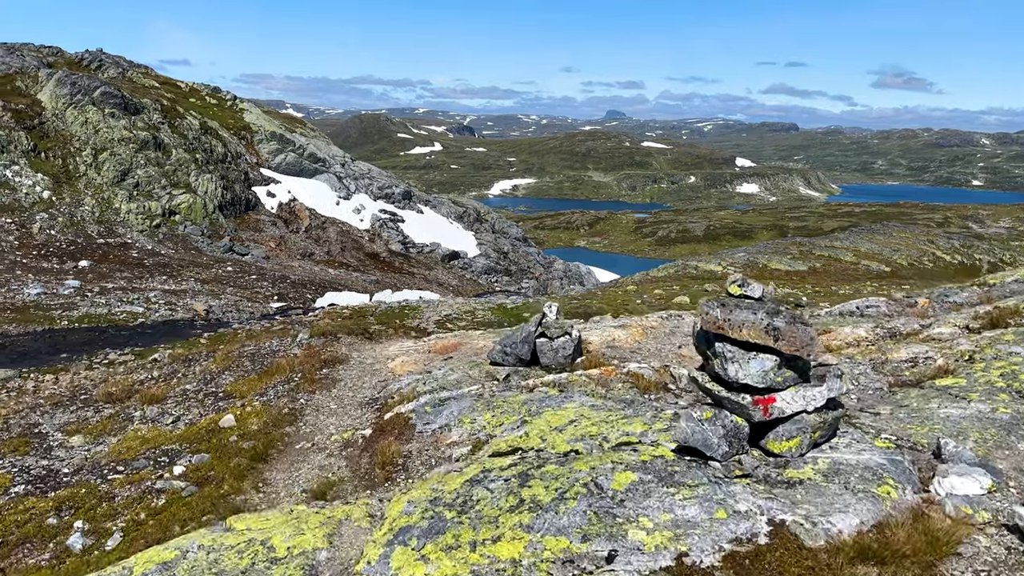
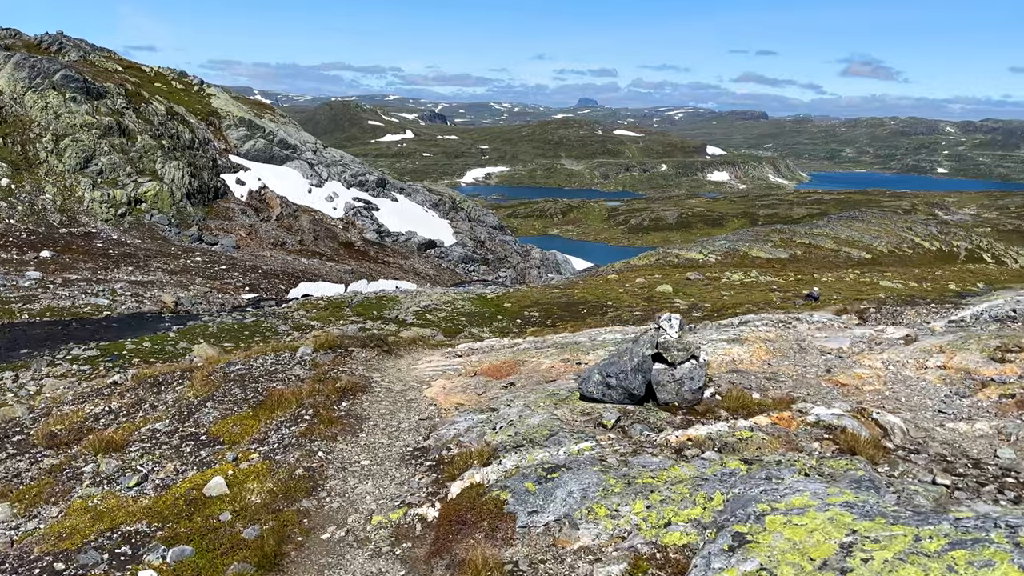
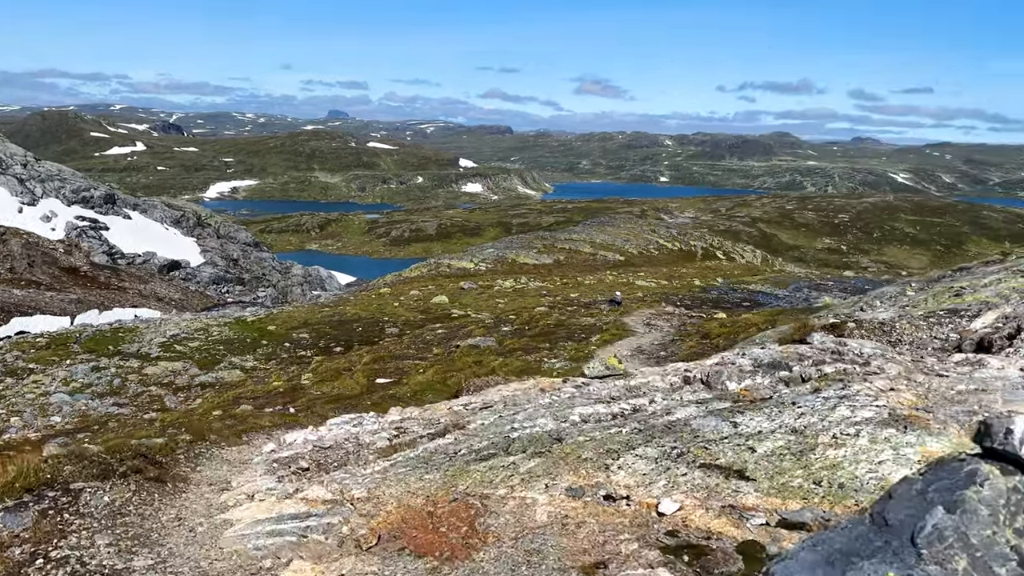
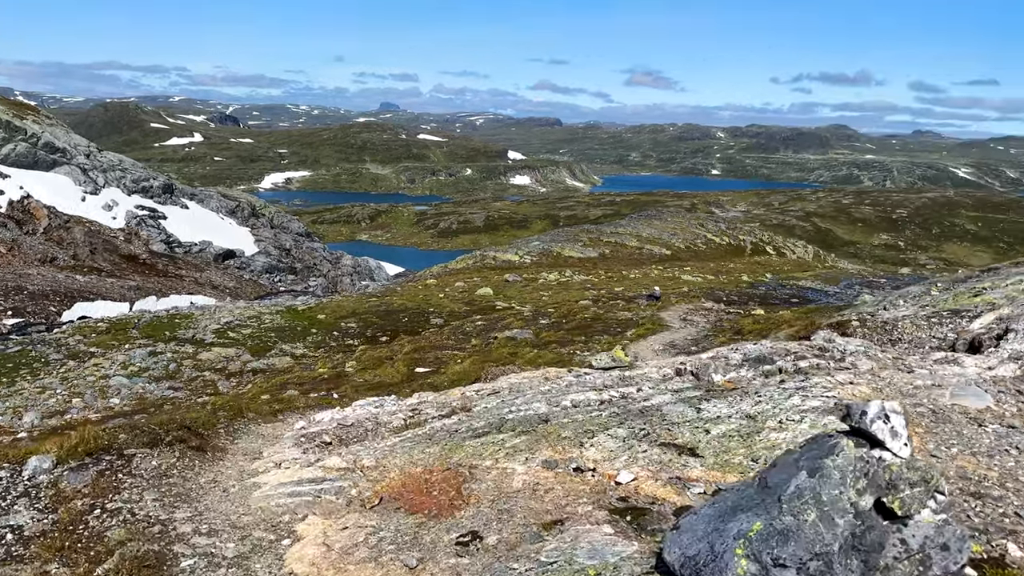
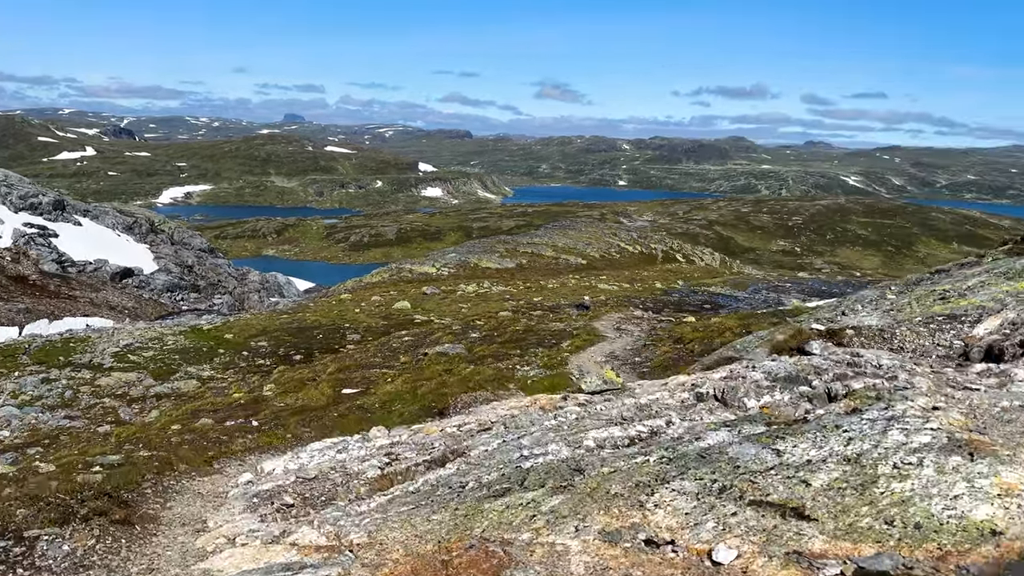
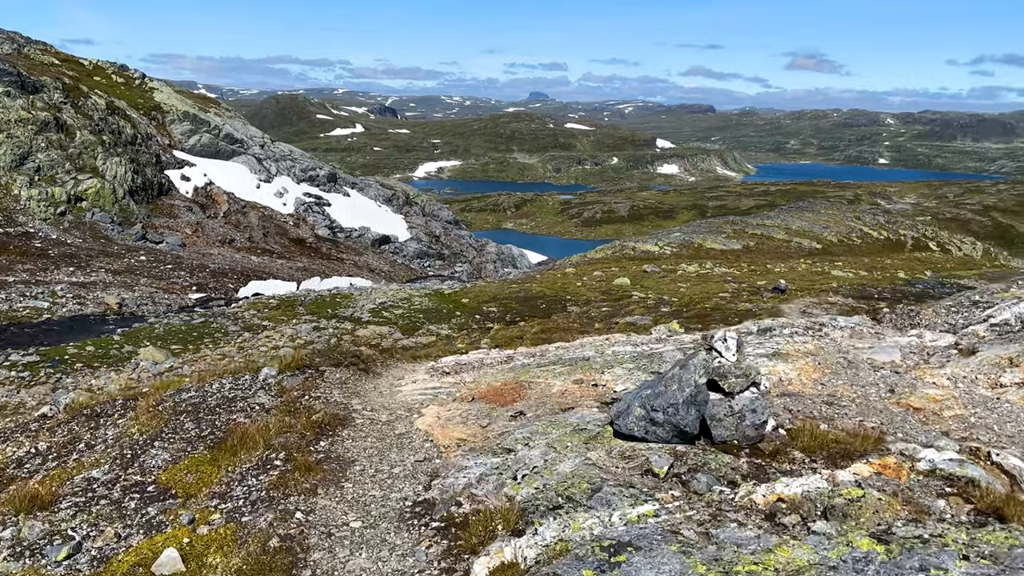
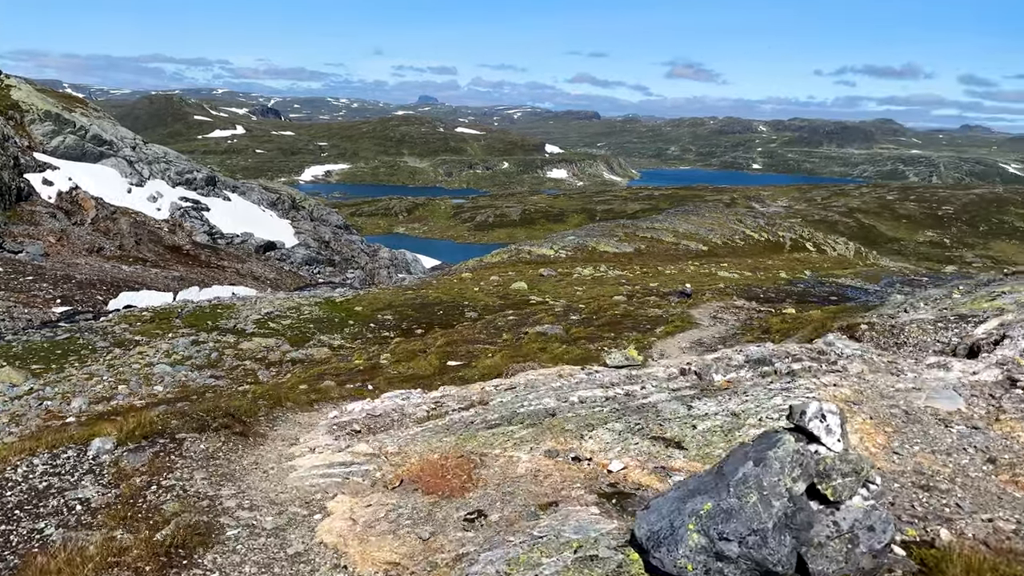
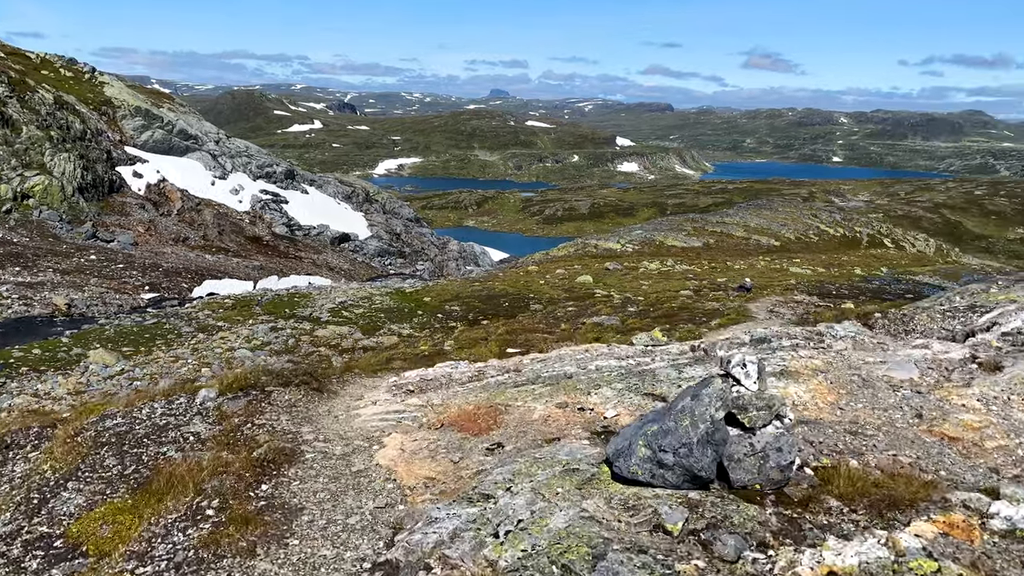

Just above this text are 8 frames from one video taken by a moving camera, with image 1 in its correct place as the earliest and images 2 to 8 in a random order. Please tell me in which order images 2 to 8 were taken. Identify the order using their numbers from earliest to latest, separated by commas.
2, 6, 8, 7, 4, 3, 5
